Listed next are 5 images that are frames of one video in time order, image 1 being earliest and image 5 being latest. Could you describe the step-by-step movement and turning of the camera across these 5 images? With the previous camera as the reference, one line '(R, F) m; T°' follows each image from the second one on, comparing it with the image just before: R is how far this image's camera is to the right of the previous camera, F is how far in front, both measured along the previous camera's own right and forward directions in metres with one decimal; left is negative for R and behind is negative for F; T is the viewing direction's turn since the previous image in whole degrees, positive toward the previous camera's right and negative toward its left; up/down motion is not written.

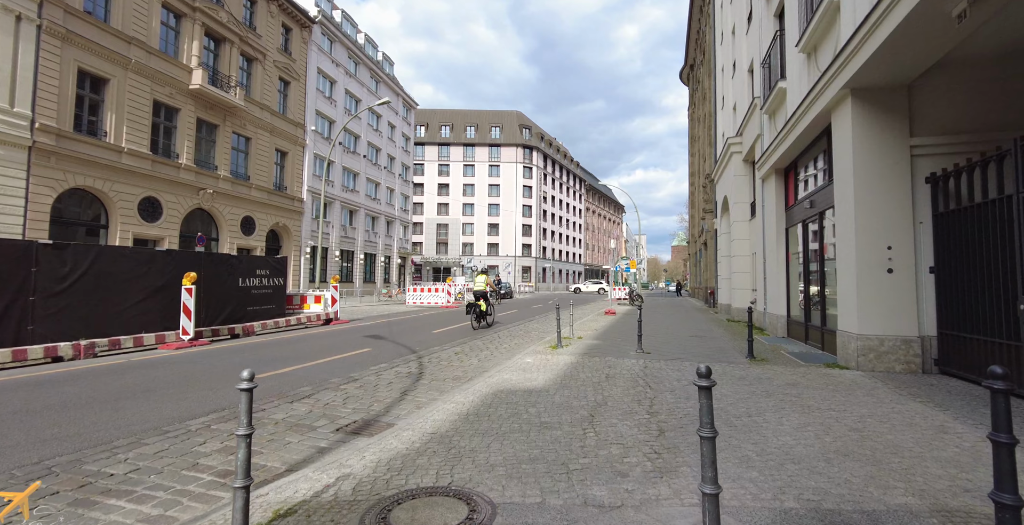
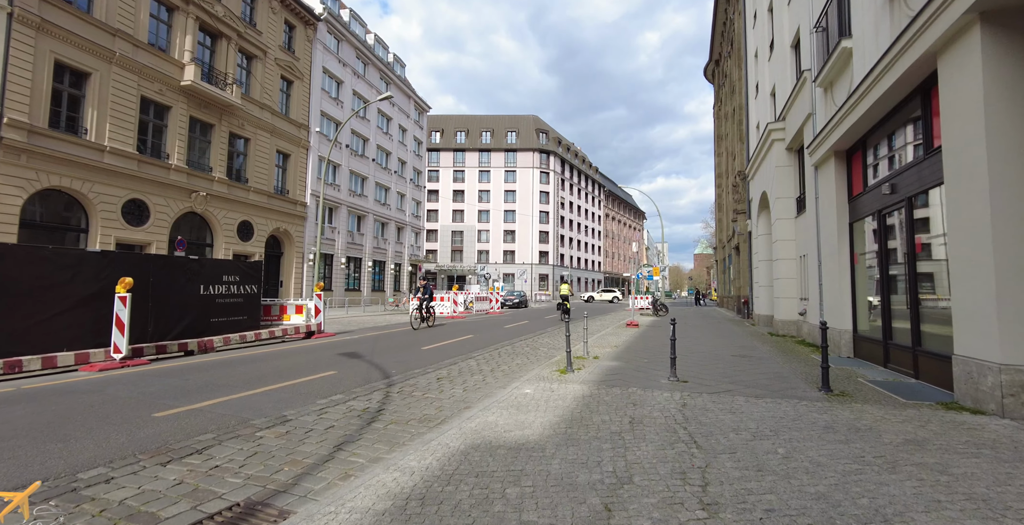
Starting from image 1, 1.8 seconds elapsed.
(+0.4, +2.1) m; -2°
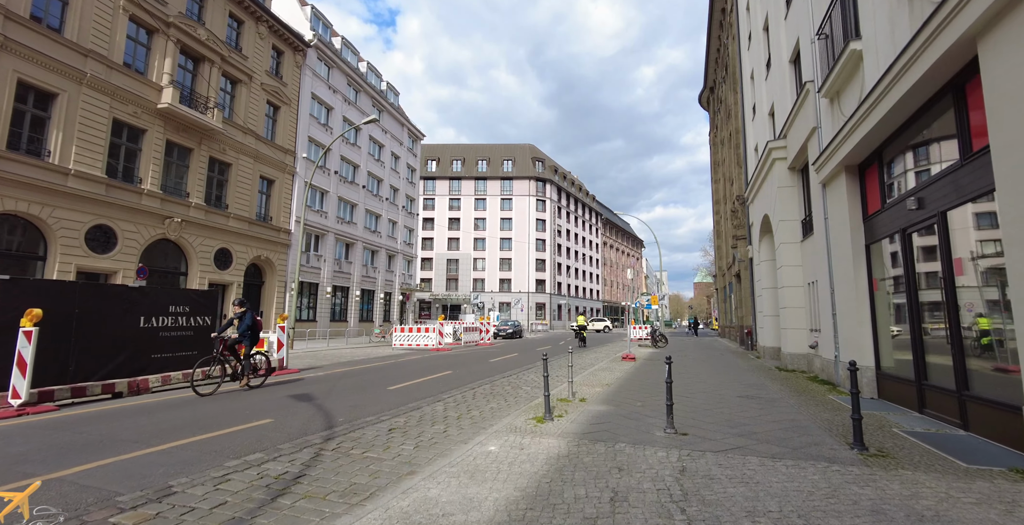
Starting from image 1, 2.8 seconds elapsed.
(+0.5, +1.2) m; 0°
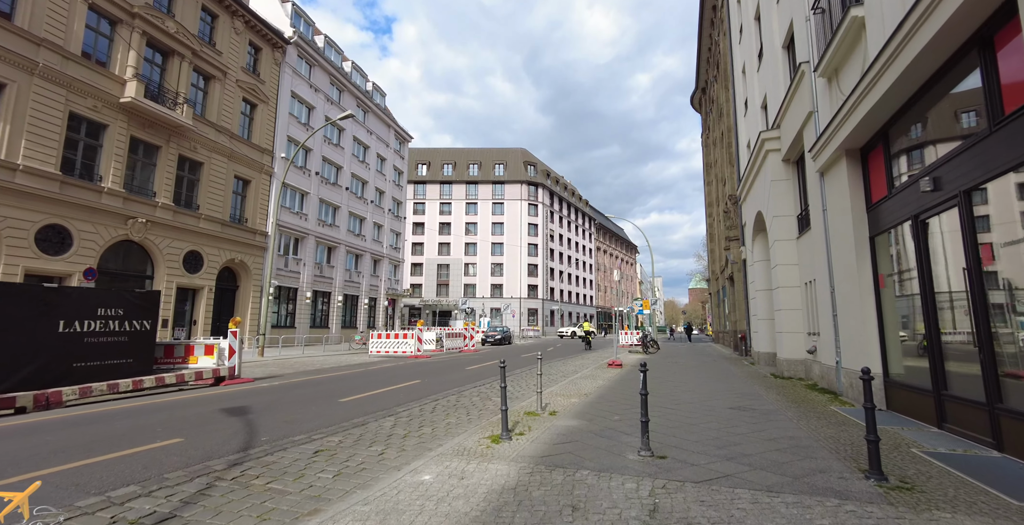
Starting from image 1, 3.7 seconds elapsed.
(+0.6, +1.0) m; +1°
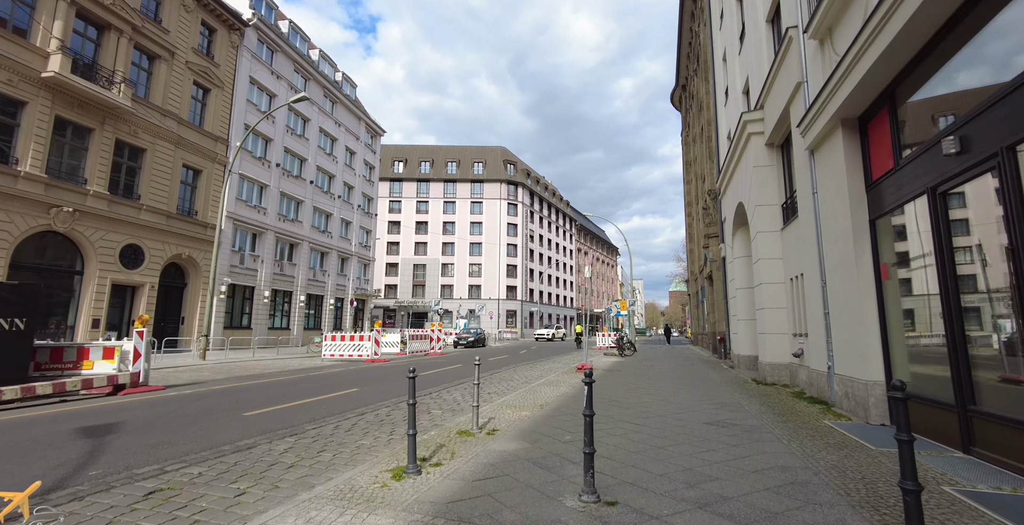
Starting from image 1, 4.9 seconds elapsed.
(+0.7, +1.4) m; +2°
